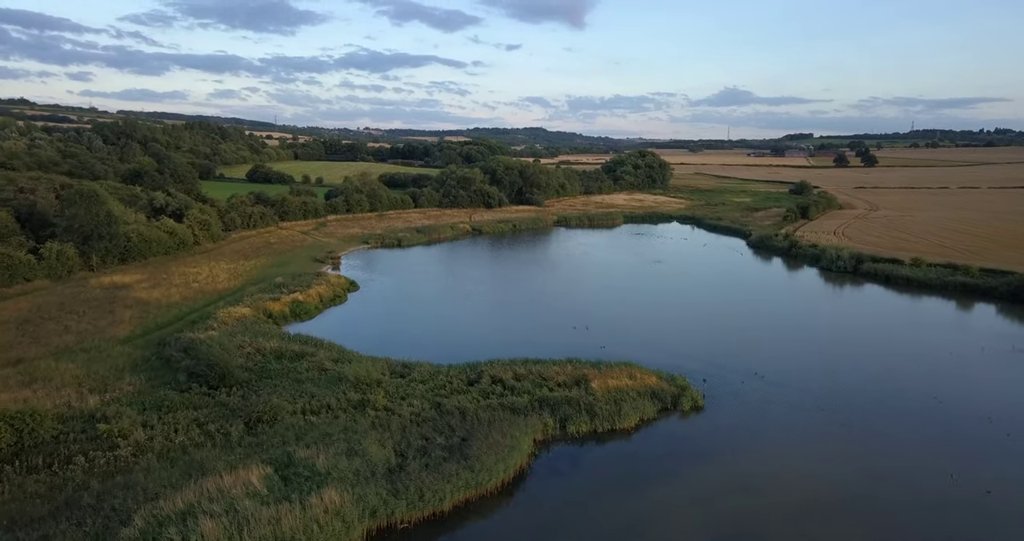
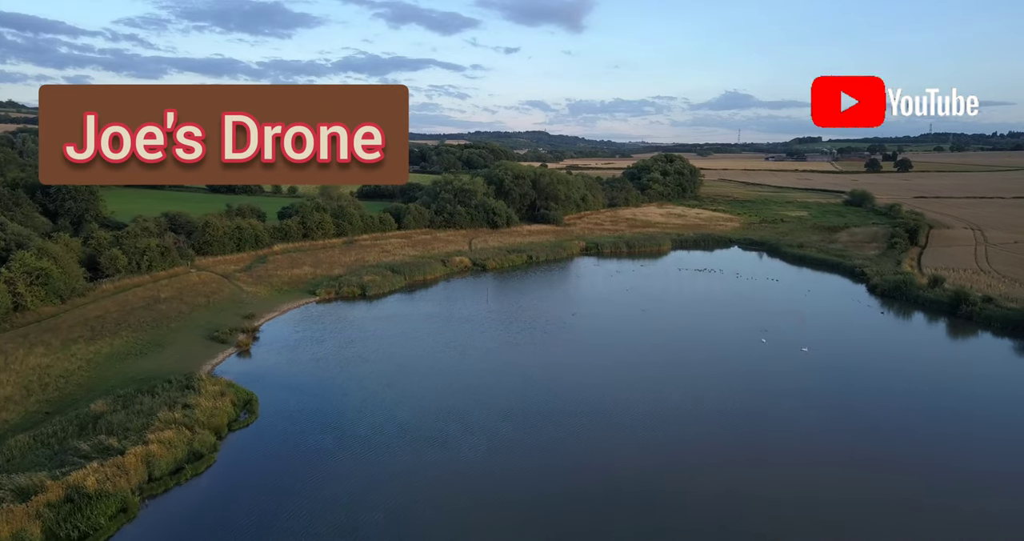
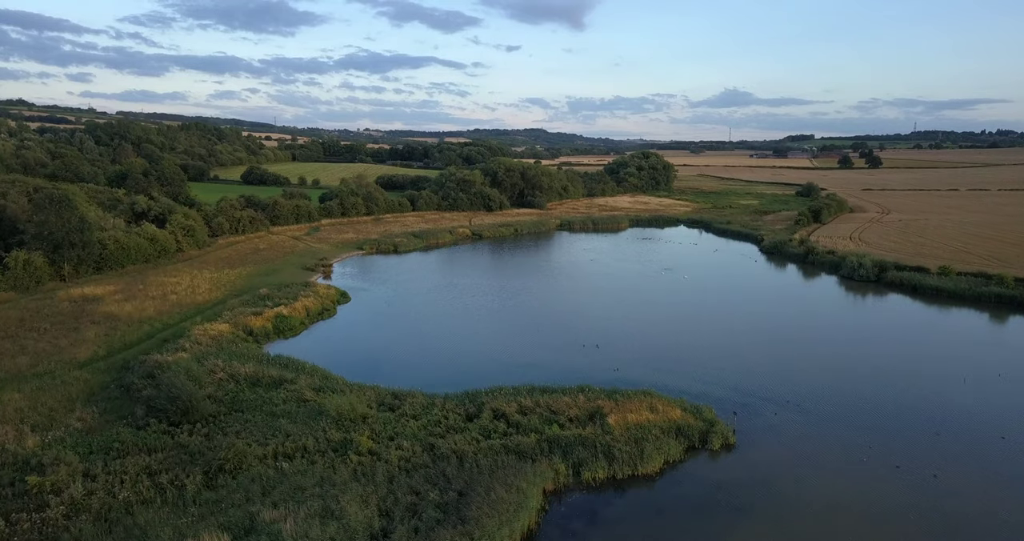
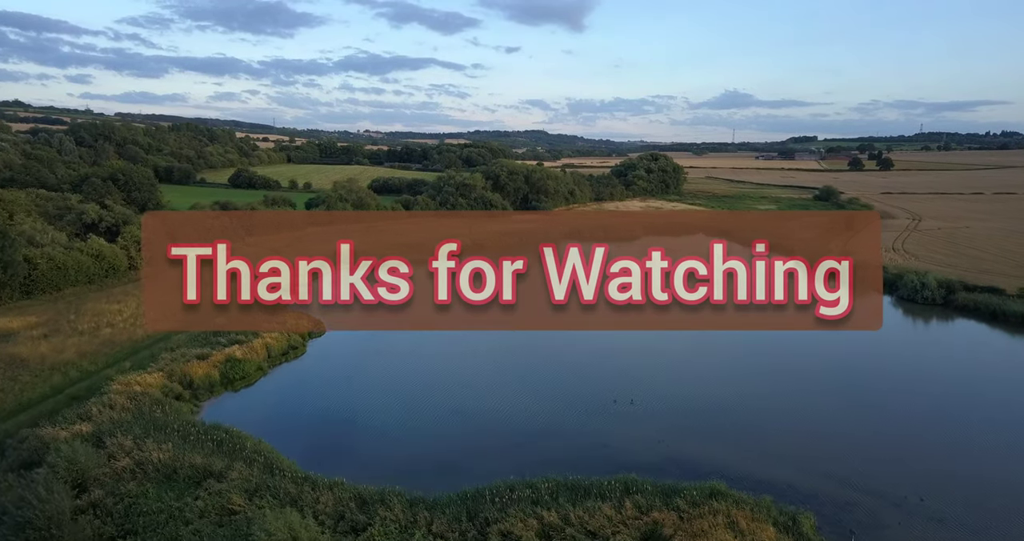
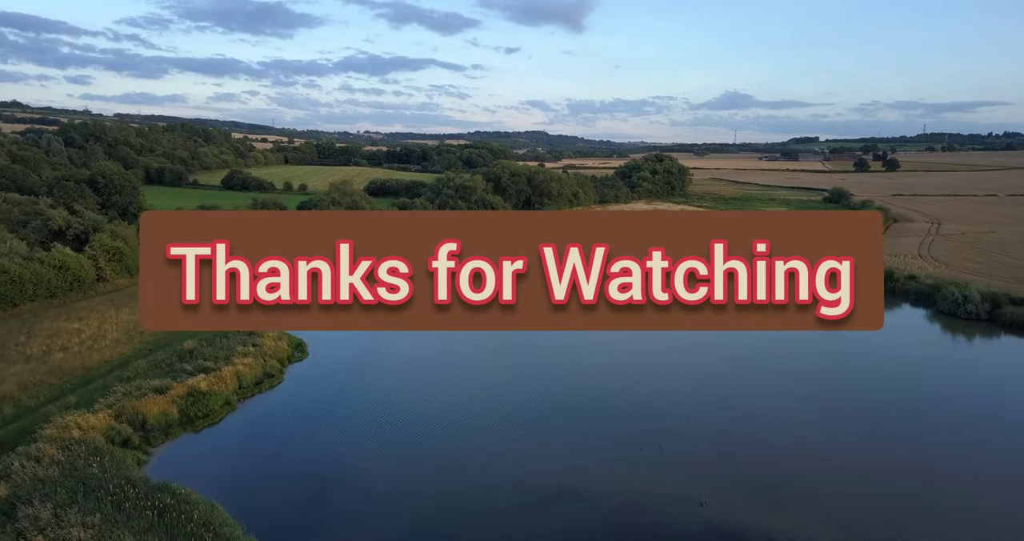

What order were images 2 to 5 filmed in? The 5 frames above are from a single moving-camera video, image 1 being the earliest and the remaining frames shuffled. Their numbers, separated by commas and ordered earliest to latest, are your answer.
3, 4, 5, 2
